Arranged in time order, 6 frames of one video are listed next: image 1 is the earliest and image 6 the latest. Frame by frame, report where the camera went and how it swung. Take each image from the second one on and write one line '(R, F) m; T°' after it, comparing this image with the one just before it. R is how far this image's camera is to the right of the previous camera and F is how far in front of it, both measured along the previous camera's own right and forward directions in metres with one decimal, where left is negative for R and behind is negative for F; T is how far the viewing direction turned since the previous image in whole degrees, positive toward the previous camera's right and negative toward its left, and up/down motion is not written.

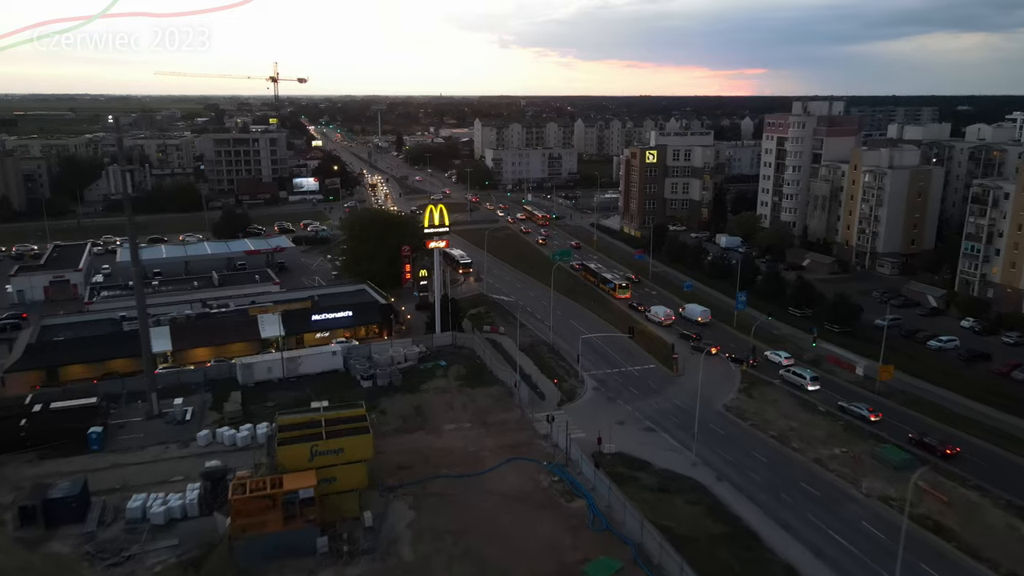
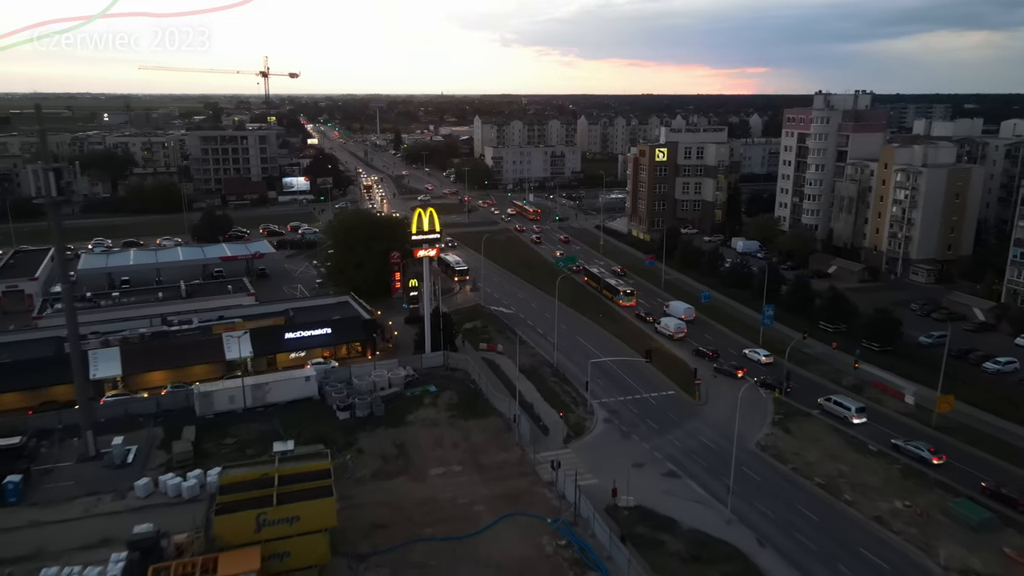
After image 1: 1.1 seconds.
(+0.1, +5.7) m; 0°
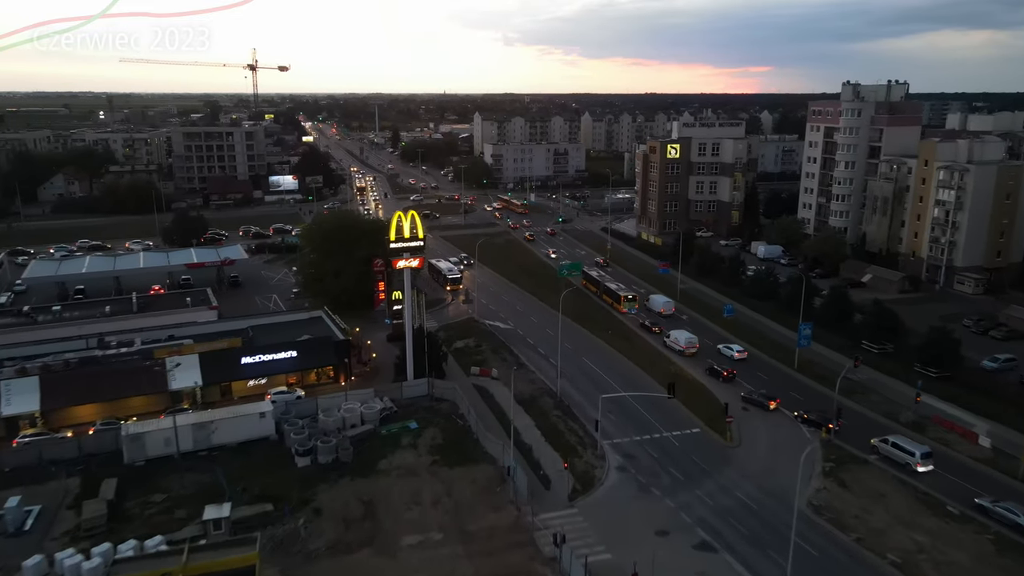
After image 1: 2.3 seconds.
(+0.3, +6.5) m; 0°
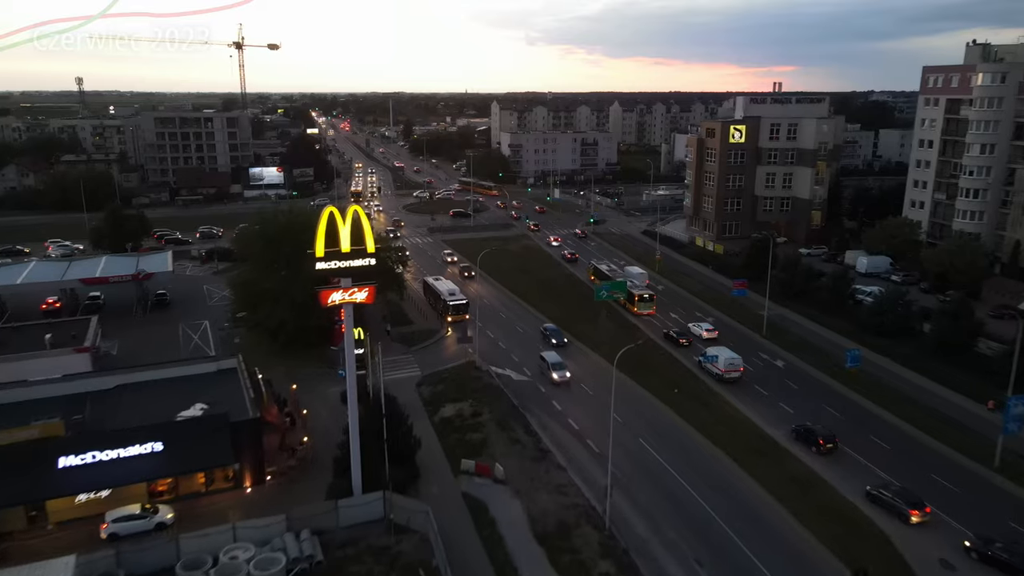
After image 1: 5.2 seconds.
(+0.1, +15.9) m; -2°
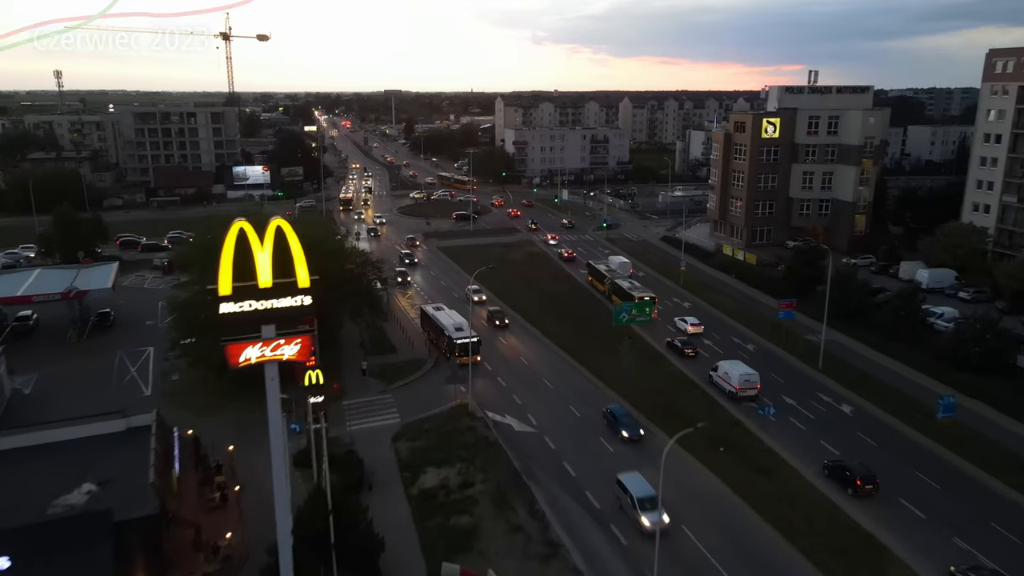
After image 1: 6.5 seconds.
(+0.1, +6.9) m; 0°
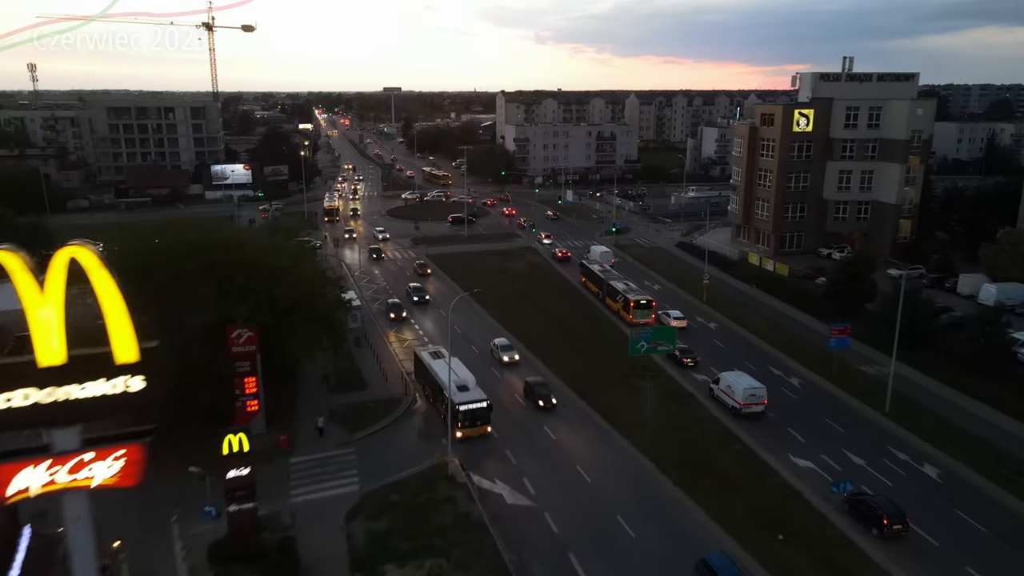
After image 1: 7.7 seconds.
(+0.3, +6.2) m; 0°
